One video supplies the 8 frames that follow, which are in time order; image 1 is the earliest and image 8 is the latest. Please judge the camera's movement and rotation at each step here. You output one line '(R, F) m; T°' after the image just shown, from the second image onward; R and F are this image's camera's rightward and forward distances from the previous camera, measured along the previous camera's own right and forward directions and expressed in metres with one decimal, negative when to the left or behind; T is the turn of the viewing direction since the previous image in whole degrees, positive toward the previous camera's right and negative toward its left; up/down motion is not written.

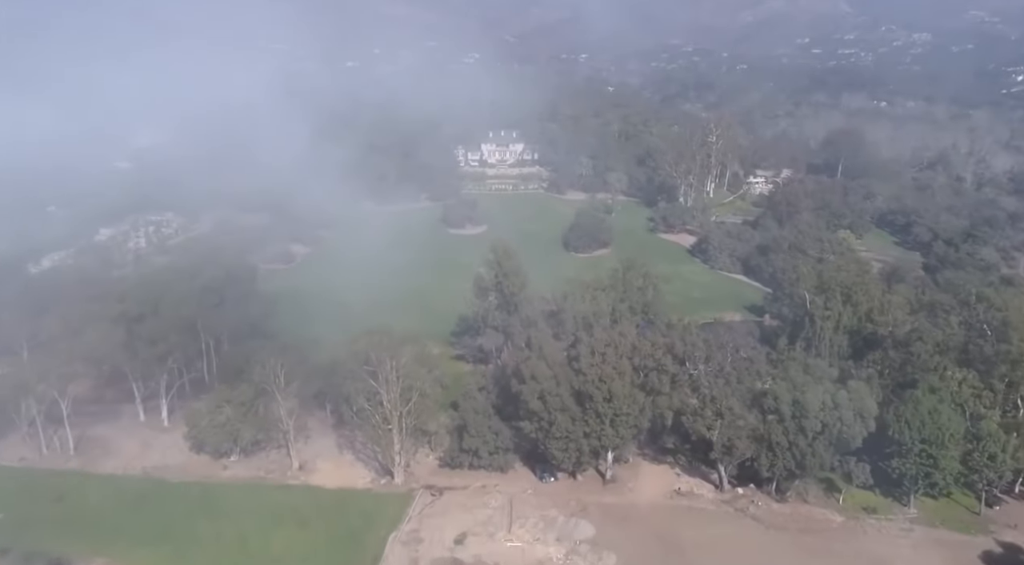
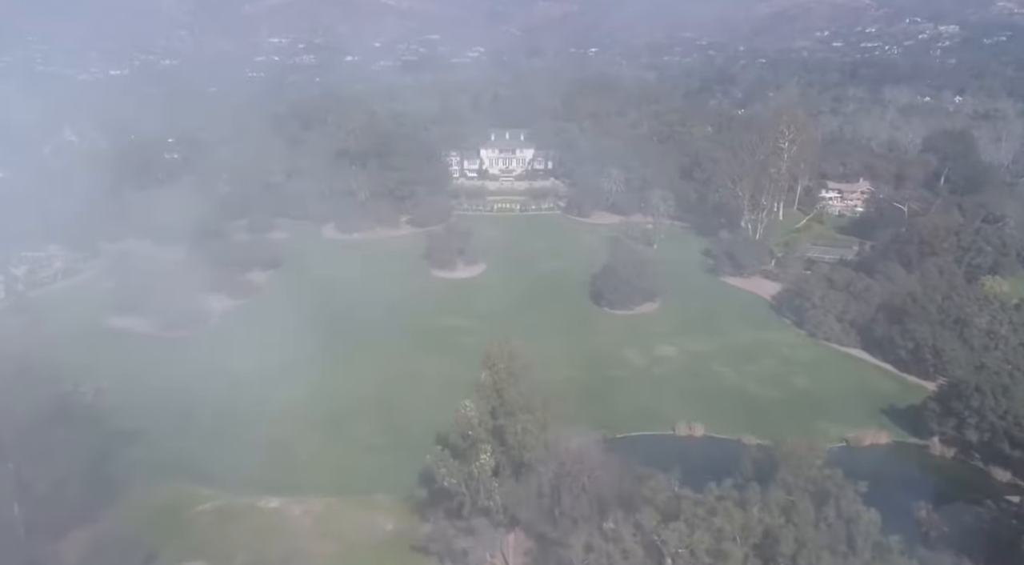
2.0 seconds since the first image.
(-0.2, +24.3) m; 0°
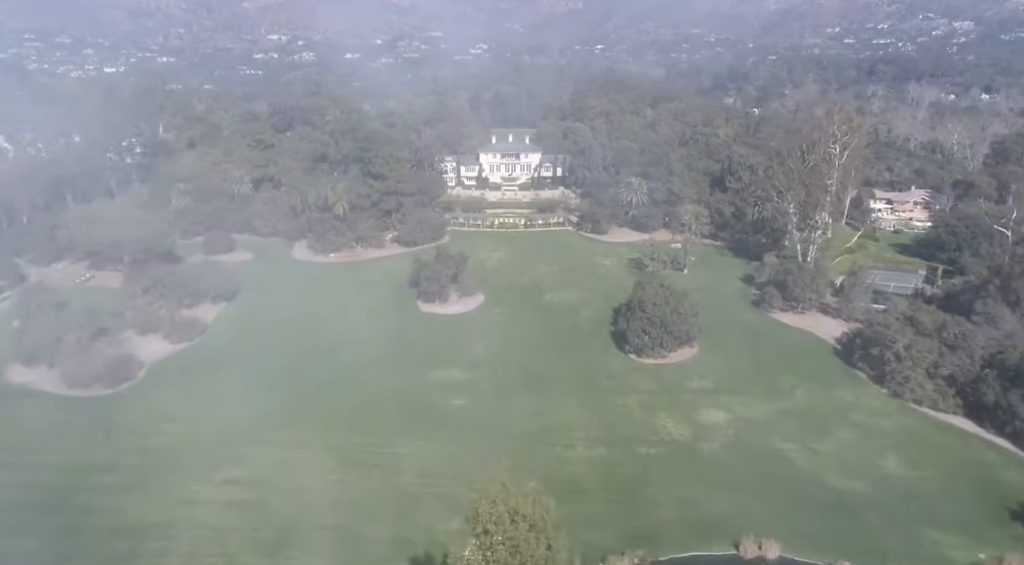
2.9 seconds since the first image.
(0.0, +11.4) m; 0°
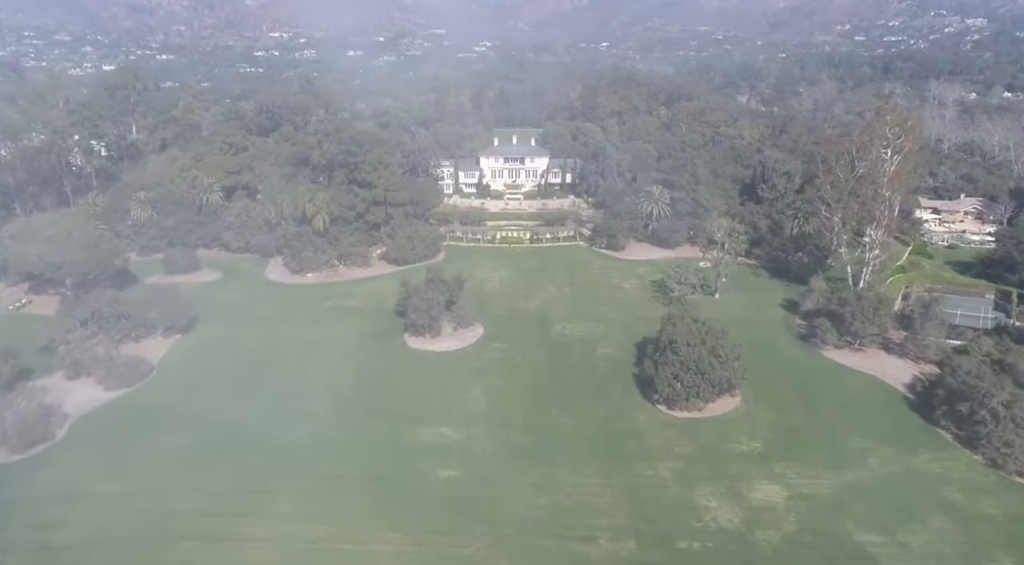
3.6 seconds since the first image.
(0.0, +8.3) m; 0°
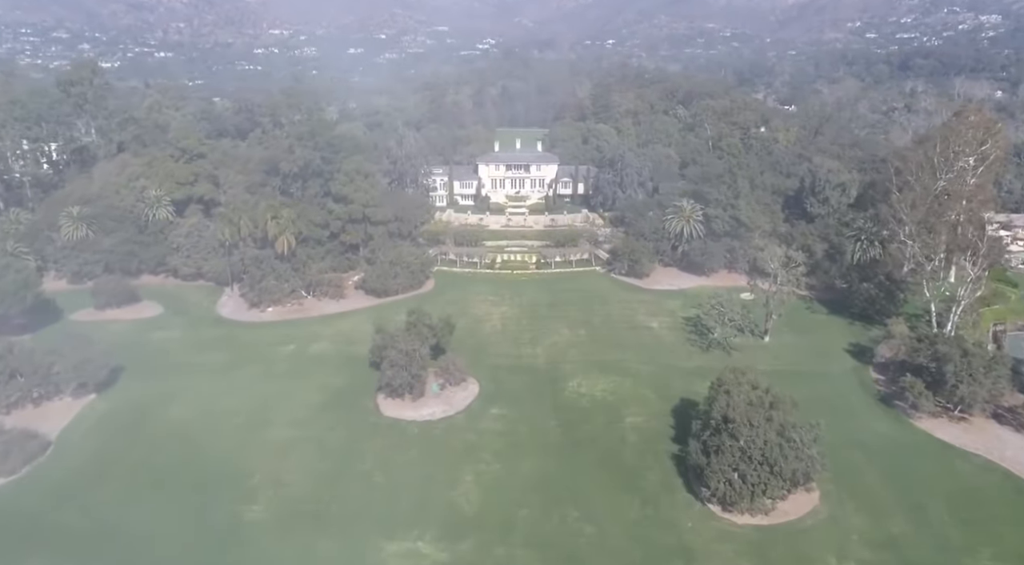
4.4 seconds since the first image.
(0.0, +9.9) m; 0°
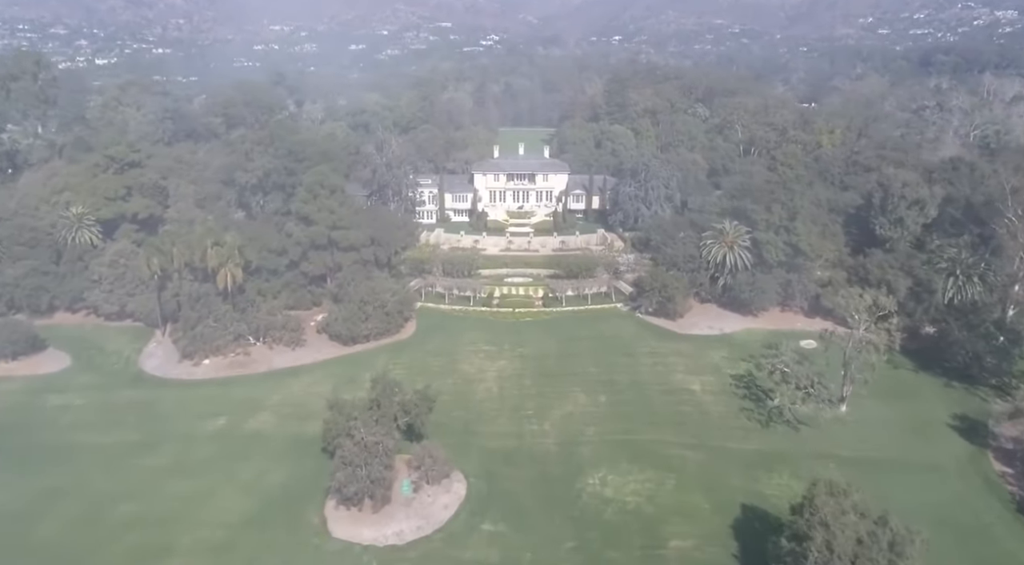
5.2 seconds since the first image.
(+0.2, +10.0) m; 0°
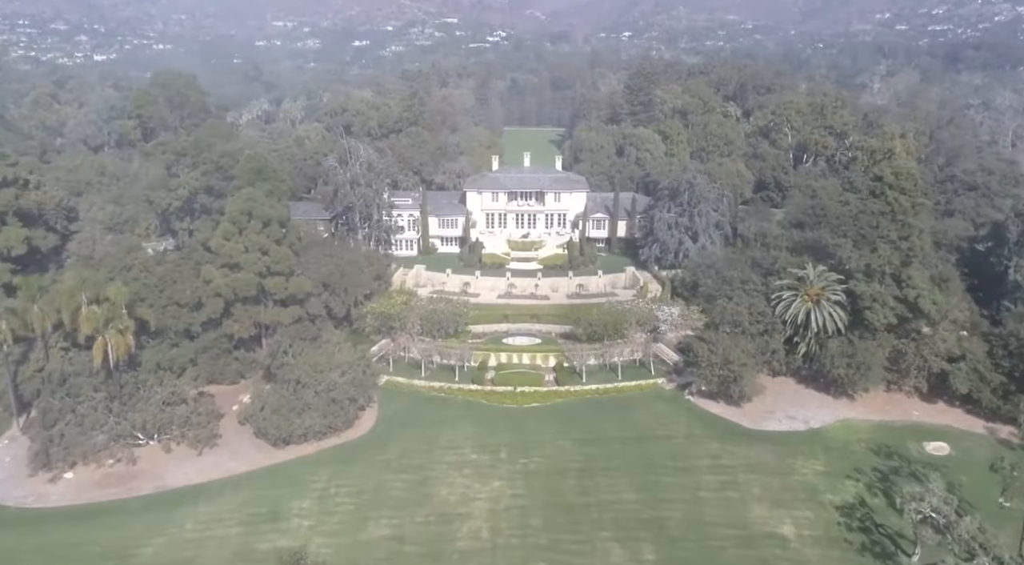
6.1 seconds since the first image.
(+0.2, +11.6) m; 0°
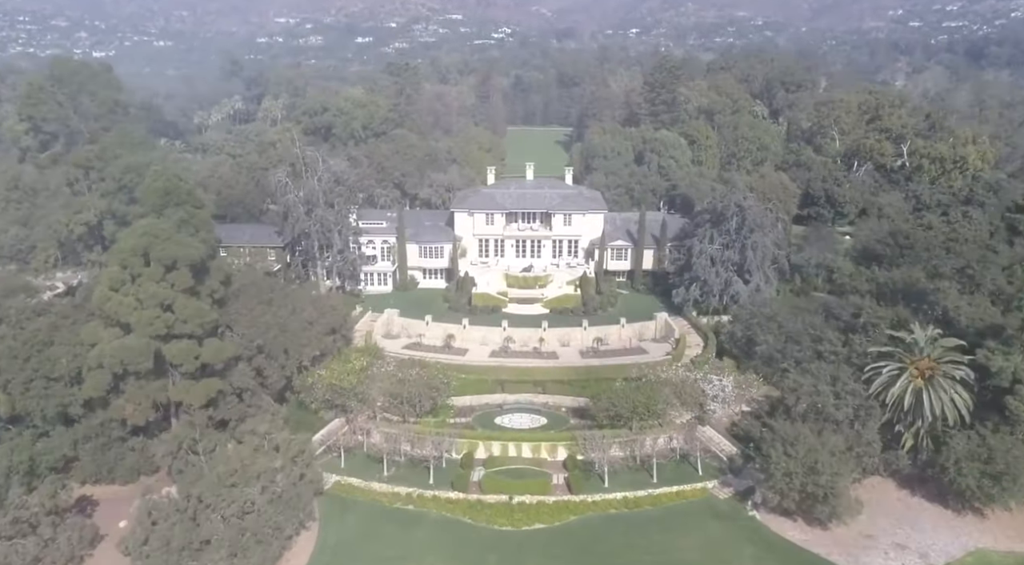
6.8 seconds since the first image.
(+0.3, +8.4) m; 0°
